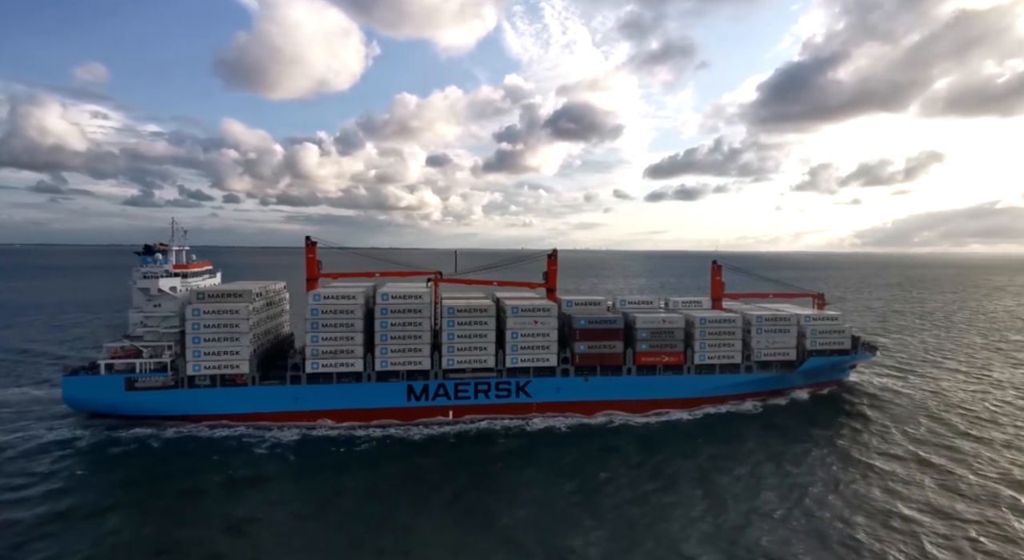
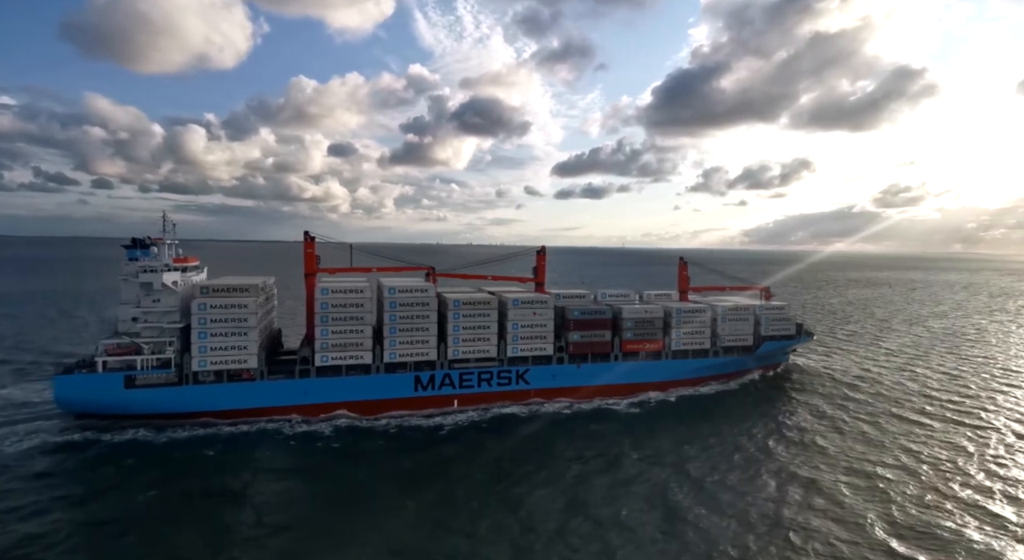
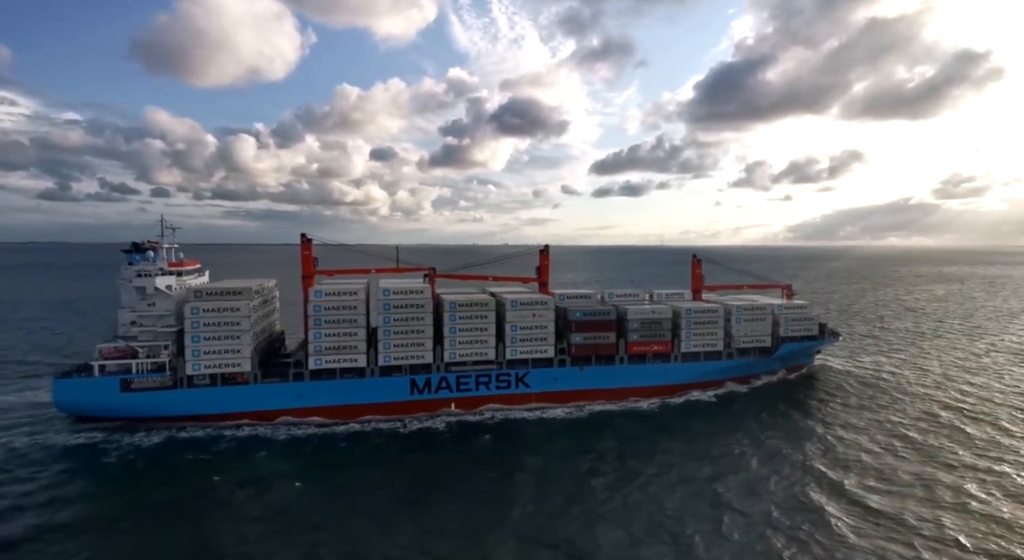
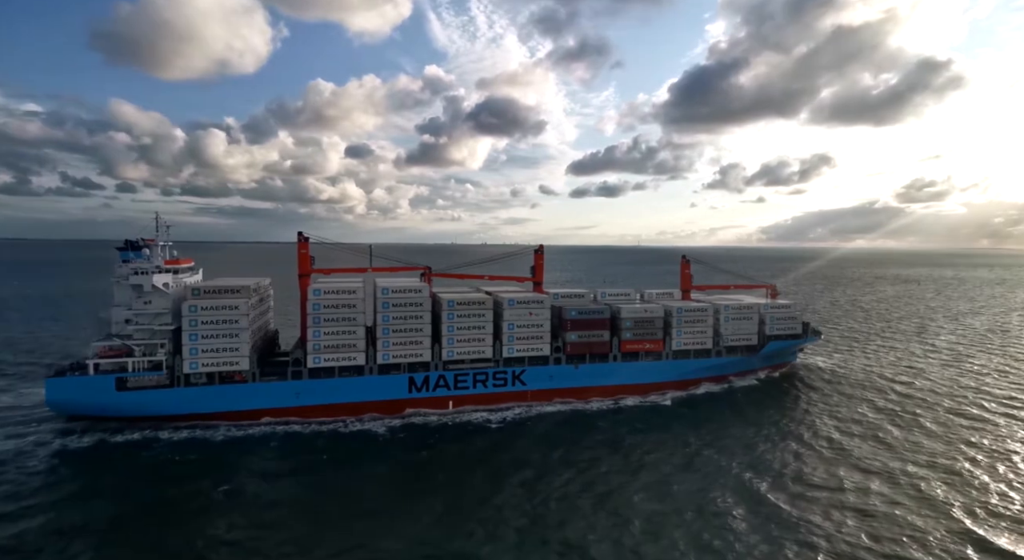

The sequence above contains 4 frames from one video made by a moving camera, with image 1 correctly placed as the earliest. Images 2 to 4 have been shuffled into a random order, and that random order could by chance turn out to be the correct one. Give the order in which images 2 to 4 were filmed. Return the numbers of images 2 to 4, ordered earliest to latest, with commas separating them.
3, 4, 2
